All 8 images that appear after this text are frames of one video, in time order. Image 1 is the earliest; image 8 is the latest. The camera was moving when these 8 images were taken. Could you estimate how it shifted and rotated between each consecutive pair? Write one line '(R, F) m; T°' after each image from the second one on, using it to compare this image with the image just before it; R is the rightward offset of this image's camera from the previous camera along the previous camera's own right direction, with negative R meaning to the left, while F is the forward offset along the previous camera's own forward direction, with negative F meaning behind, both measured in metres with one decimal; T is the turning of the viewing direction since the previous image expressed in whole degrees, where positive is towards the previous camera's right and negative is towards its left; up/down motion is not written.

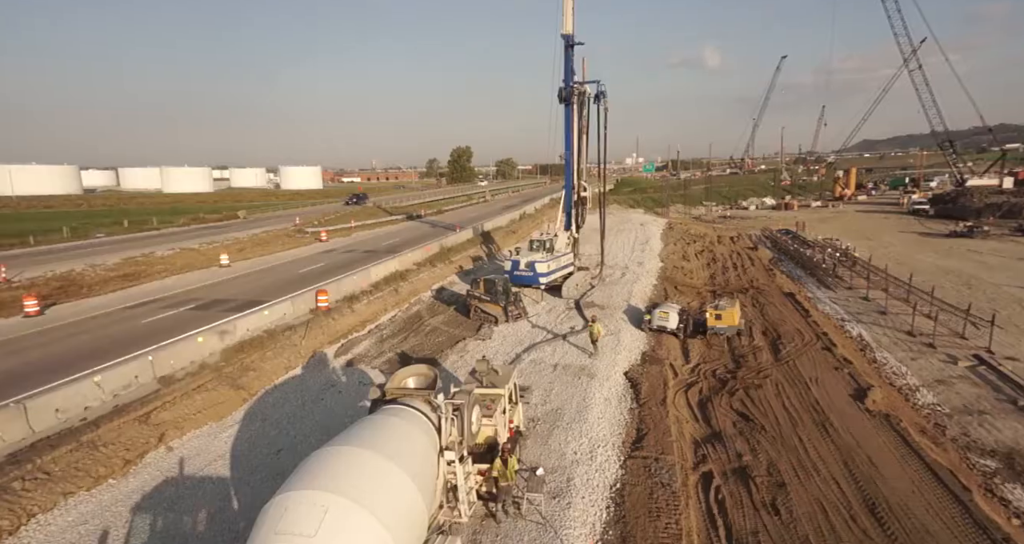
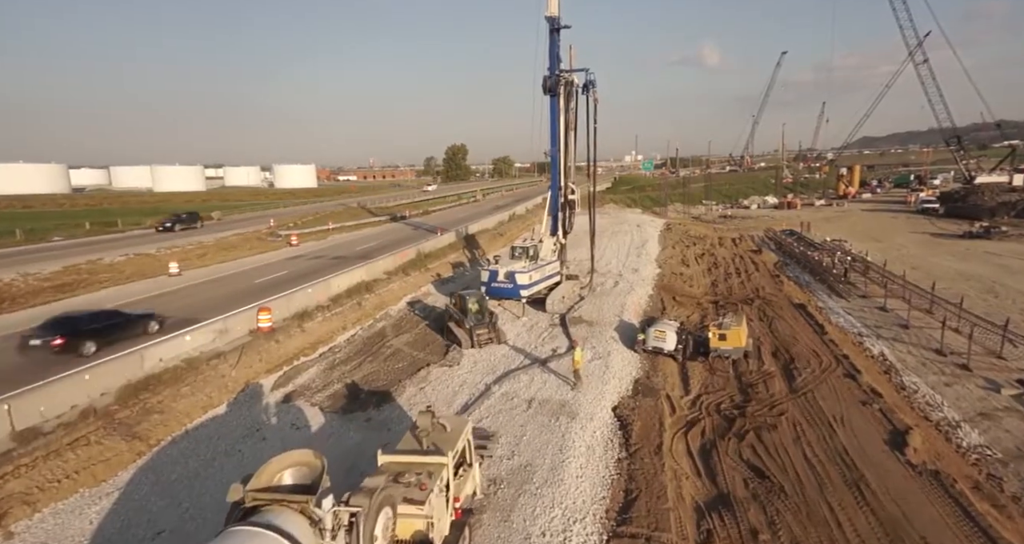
(+0.8, +2.4) m; 0°
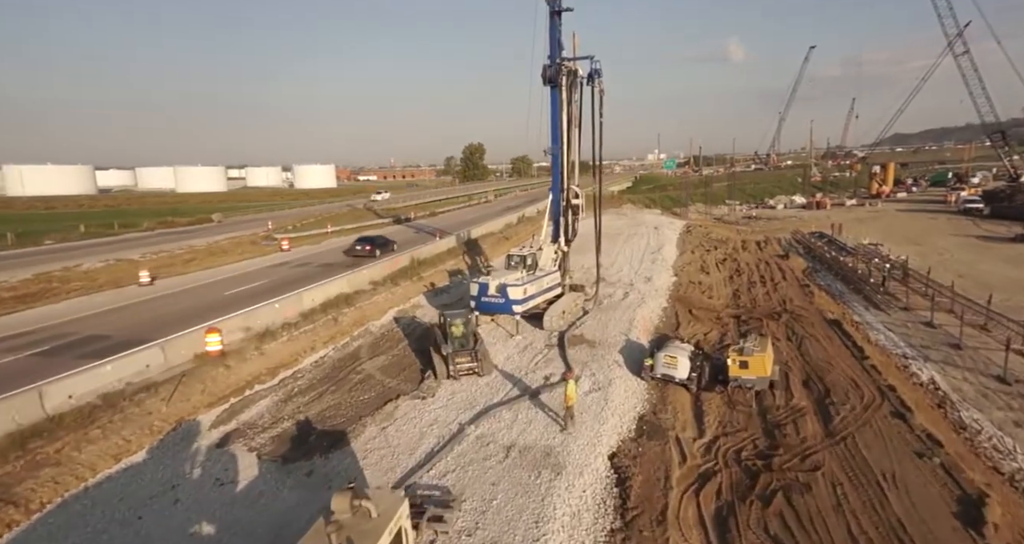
(+0.9, +2.1) m; -2°
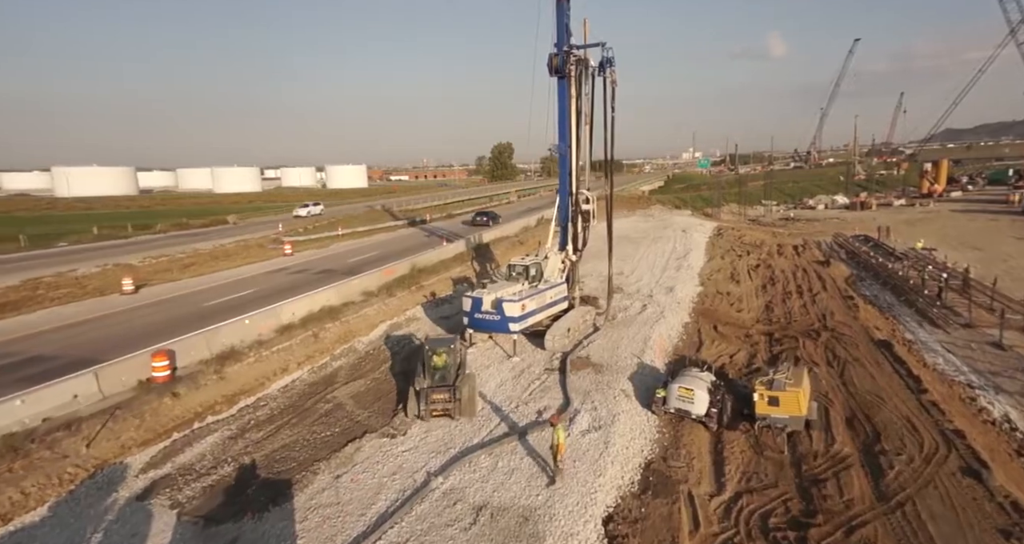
(+1.0, +1.9) m; -3°
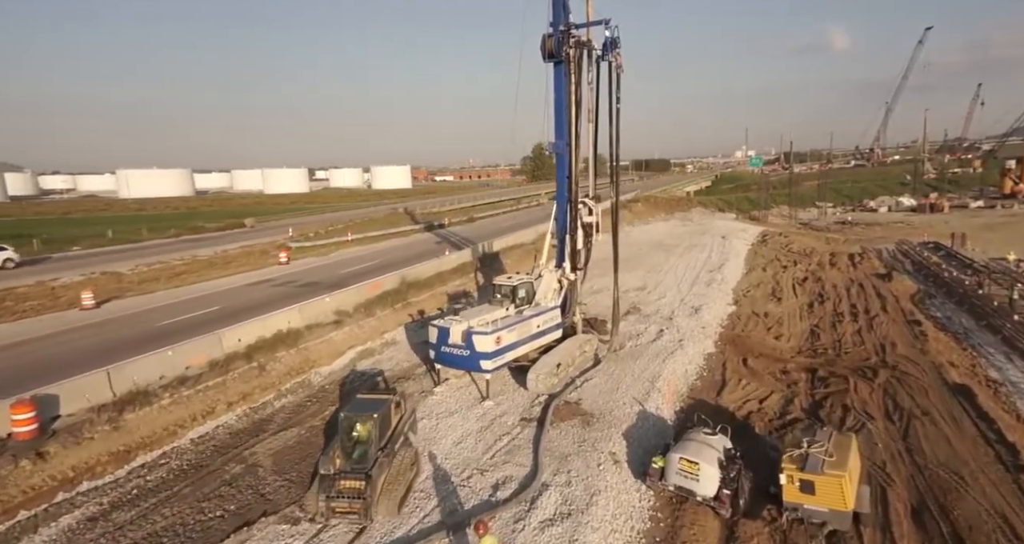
(+1.7, +2.7) m; -5°
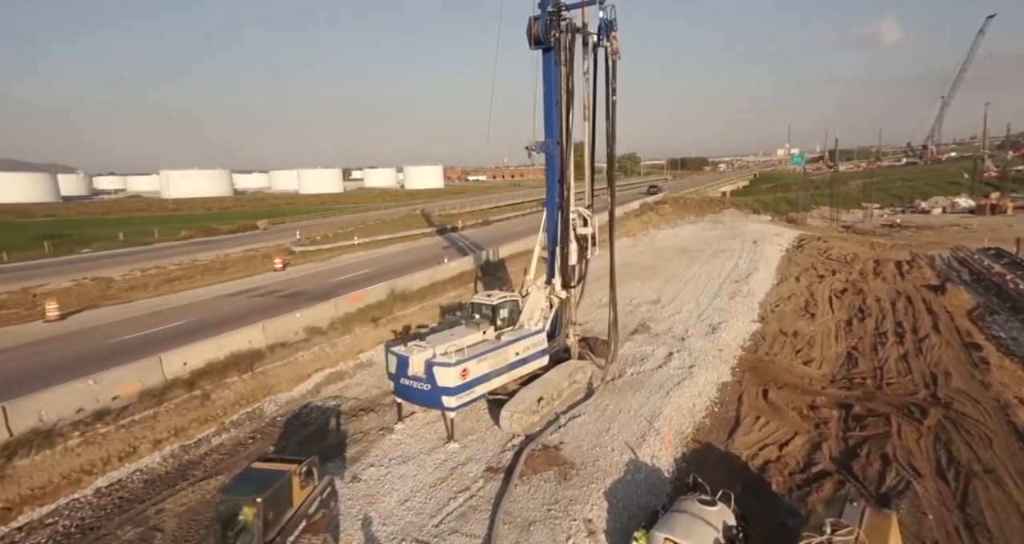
(+1.4, +1.9) m; -4°
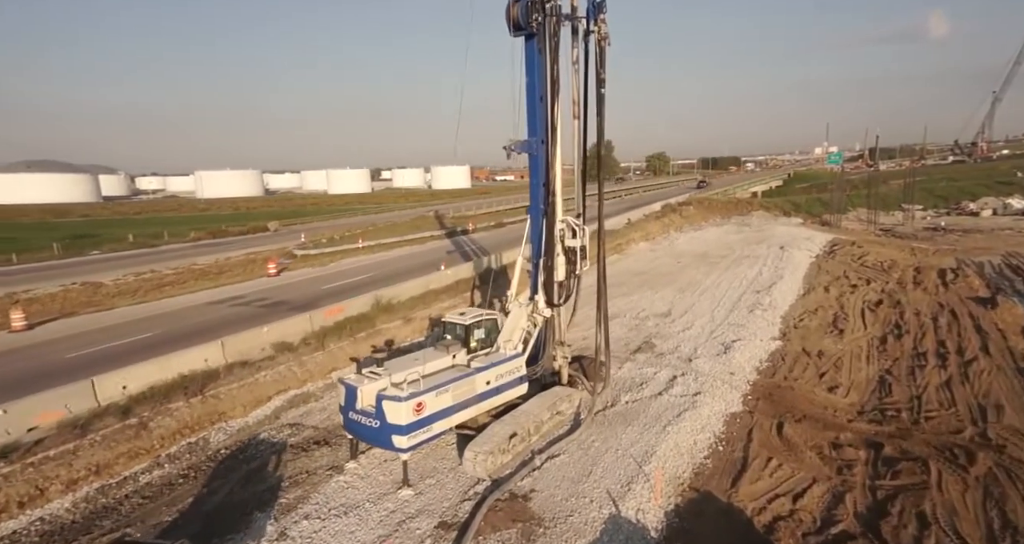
(+1.2, +1.5) m; -3°
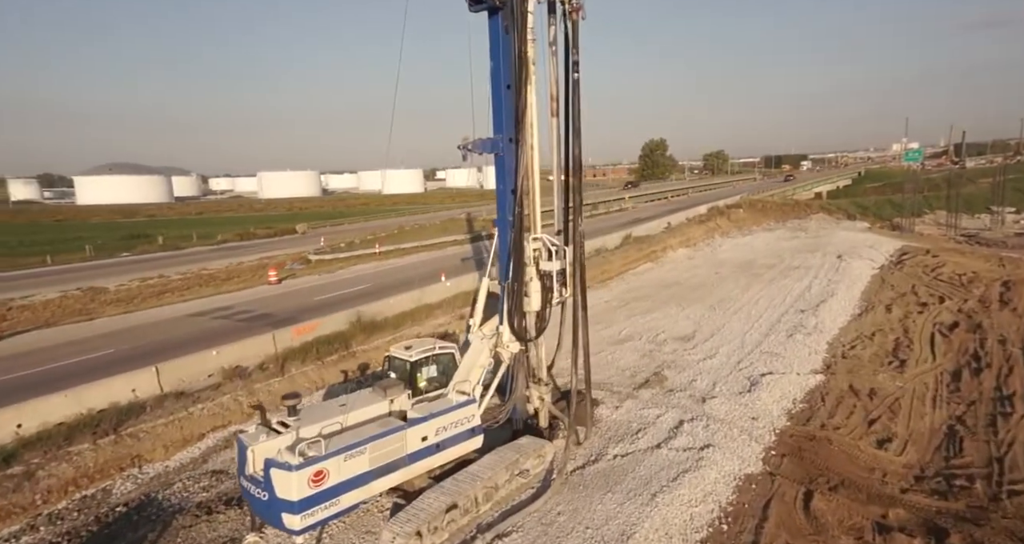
(+1.9, +2.1) m; -6°
